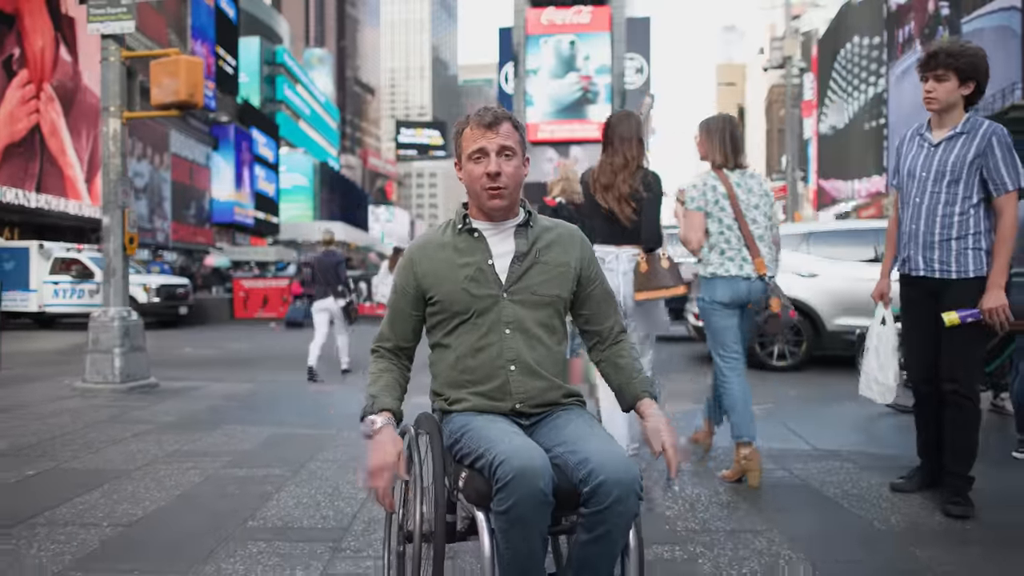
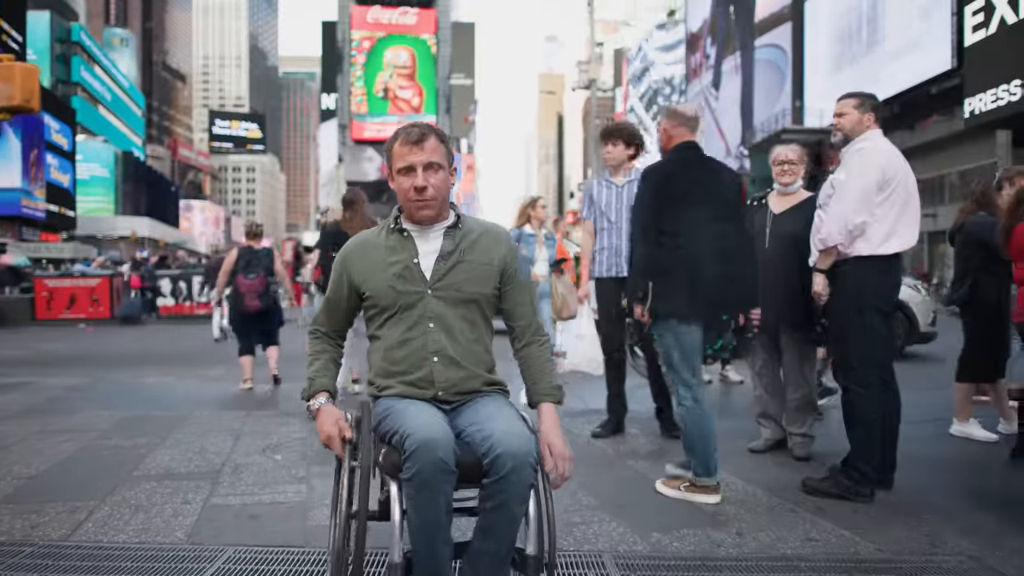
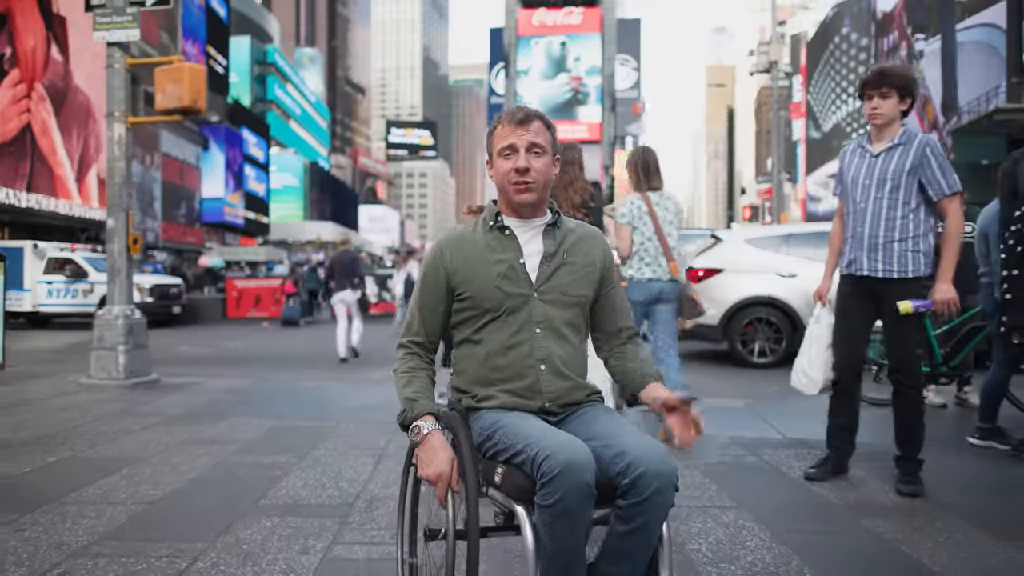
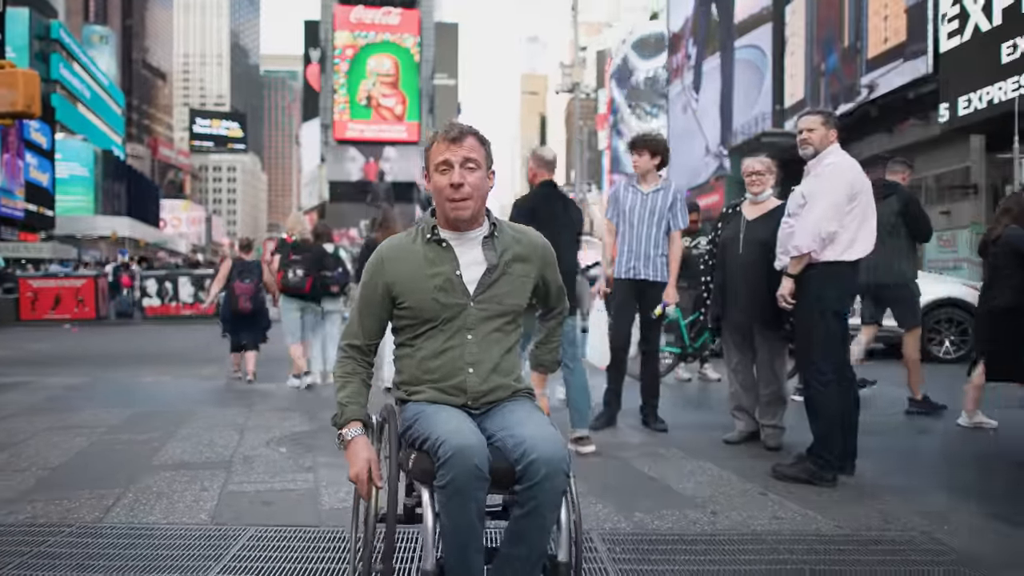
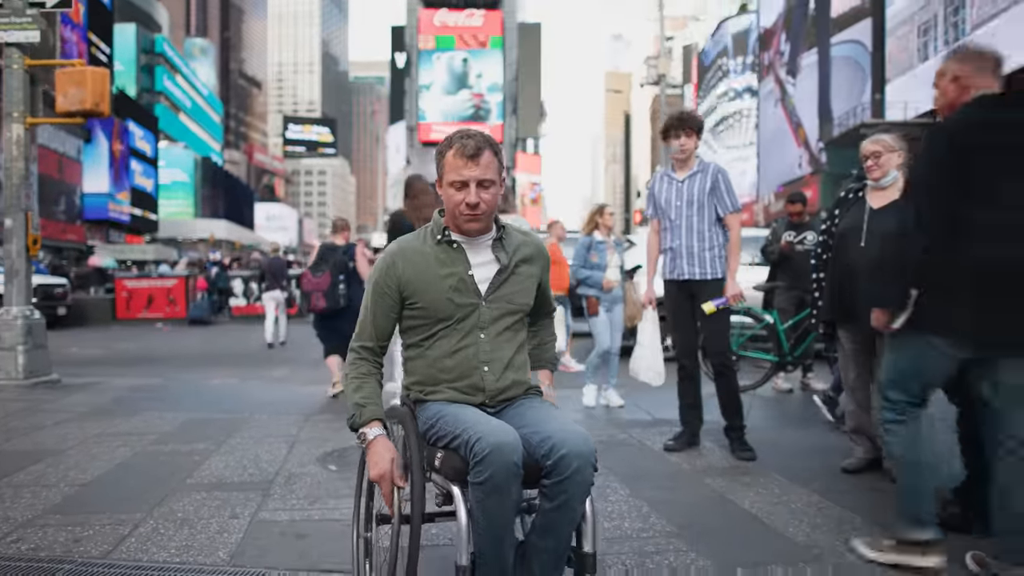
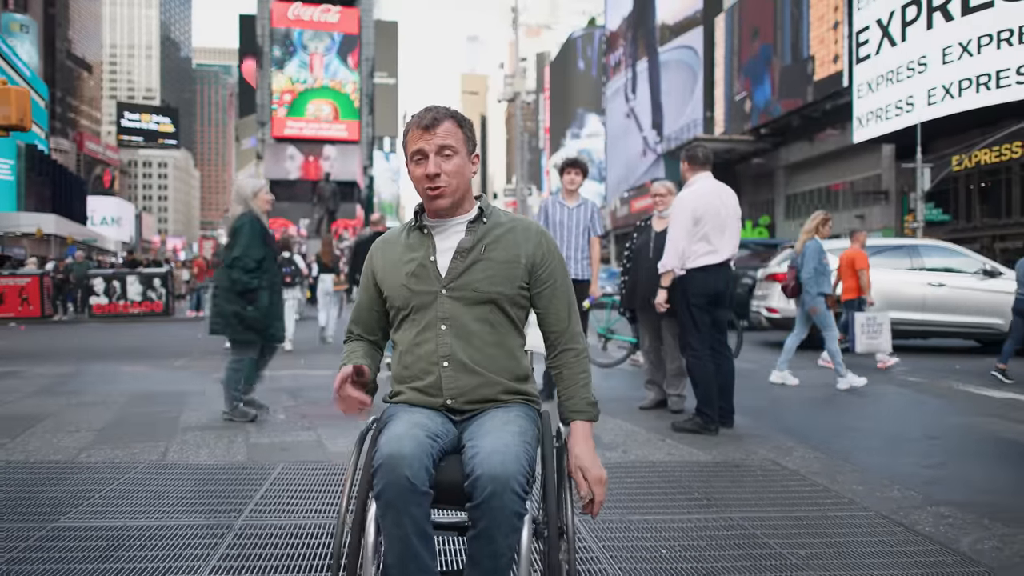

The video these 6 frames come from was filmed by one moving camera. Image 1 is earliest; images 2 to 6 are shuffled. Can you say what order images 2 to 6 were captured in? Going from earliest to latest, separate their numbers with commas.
3, 5, 2, 4, 6
